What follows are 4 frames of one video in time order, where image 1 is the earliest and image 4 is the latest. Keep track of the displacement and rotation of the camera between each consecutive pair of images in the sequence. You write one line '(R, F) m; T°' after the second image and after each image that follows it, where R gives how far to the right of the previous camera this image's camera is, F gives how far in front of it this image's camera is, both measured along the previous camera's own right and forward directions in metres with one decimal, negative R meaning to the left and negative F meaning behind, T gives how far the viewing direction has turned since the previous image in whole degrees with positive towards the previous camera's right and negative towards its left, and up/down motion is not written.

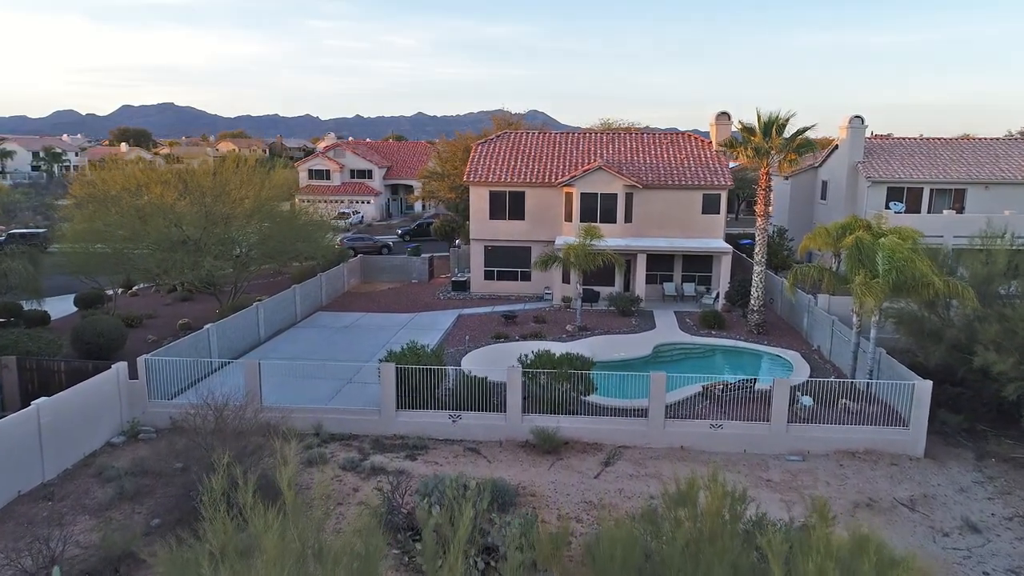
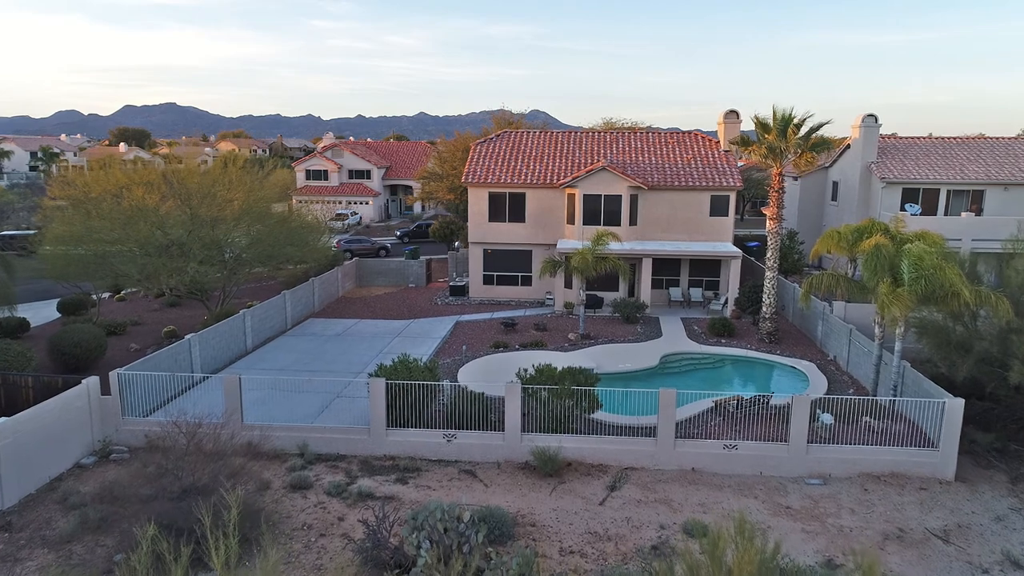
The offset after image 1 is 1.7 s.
(+0.1, +1.0) m; 0°
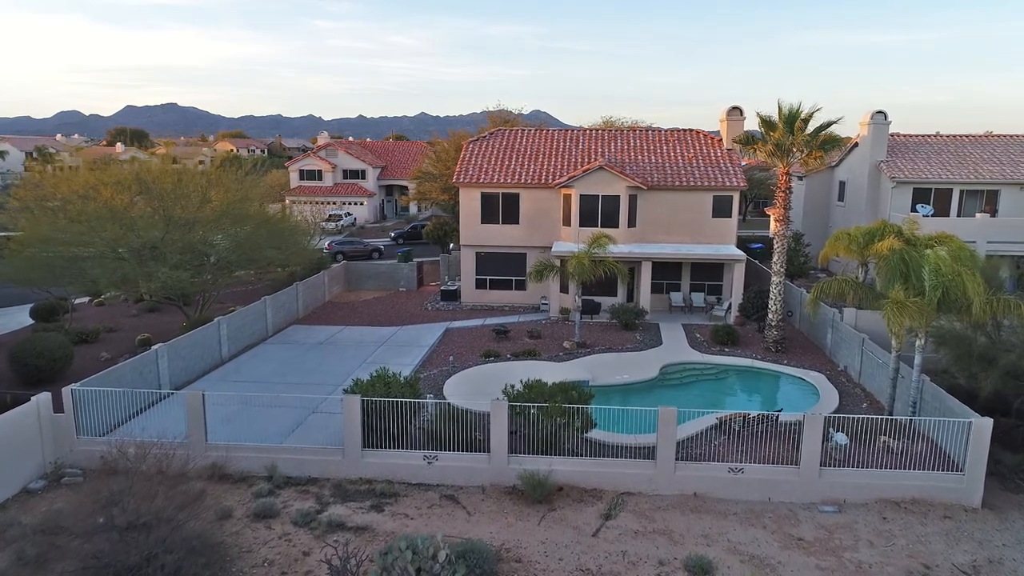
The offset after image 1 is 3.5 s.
(+0.3, +1.2) m; 0°
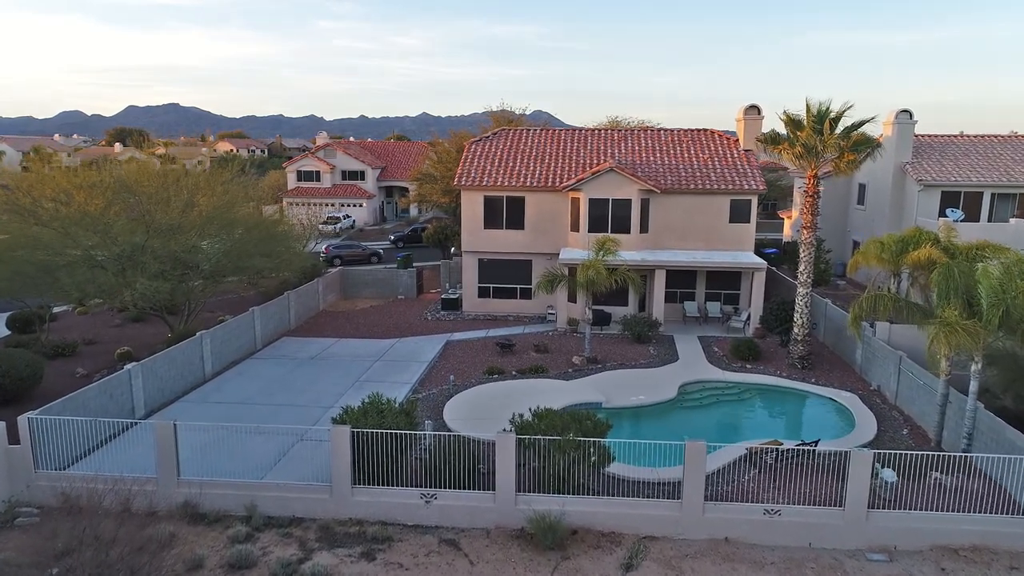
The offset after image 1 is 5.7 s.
(-0.1, +1.4) m; 0°
